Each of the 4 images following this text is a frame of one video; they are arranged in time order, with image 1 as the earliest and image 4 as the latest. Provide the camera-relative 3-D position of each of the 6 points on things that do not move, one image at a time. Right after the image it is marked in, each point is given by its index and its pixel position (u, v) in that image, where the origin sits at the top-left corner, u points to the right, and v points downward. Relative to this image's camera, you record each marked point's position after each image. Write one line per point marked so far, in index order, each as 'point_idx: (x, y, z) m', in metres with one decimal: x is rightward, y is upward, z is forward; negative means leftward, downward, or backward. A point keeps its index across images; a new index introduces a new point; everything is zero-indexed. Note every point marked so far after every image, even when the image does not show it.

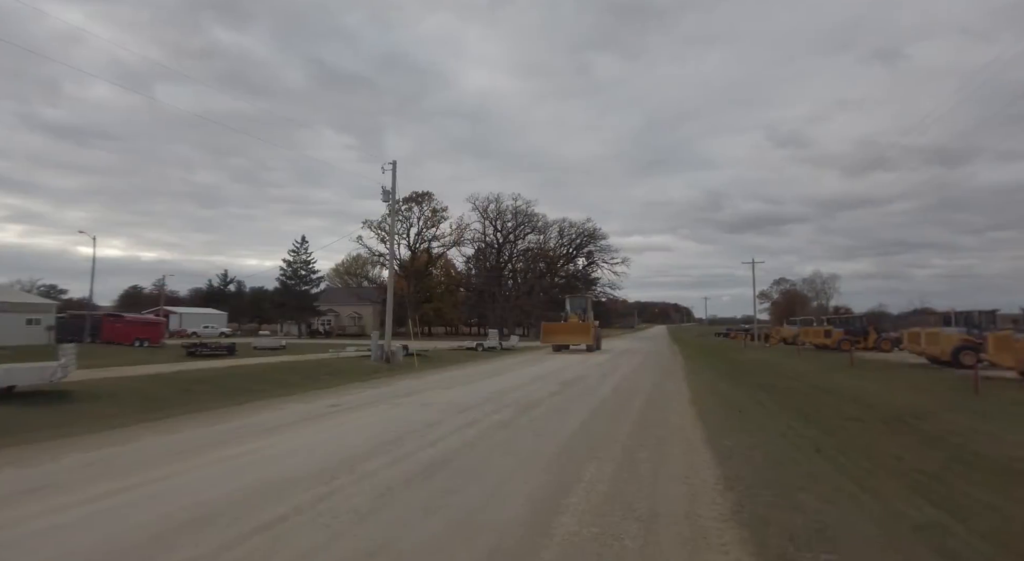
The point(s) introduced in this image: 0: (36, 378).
0: (-9.8, -2.1, +11.2) m
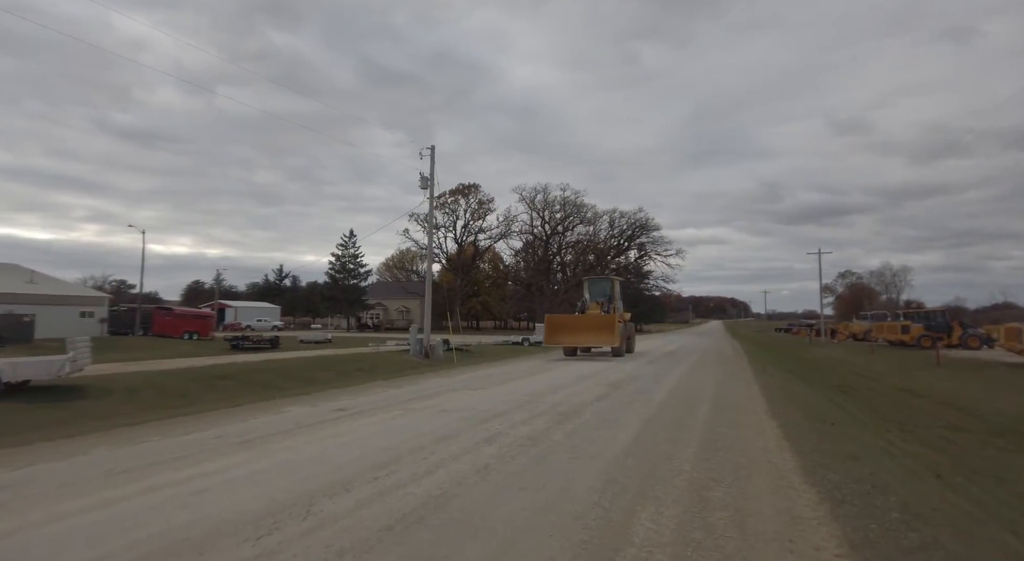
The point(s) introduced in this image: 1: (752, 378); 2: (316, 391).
0: (-9.1, -1.8, +10.4) m
1: (+9.1, -3.7, +20.0) m
2: (-5.1, -2.9, +13.8) m
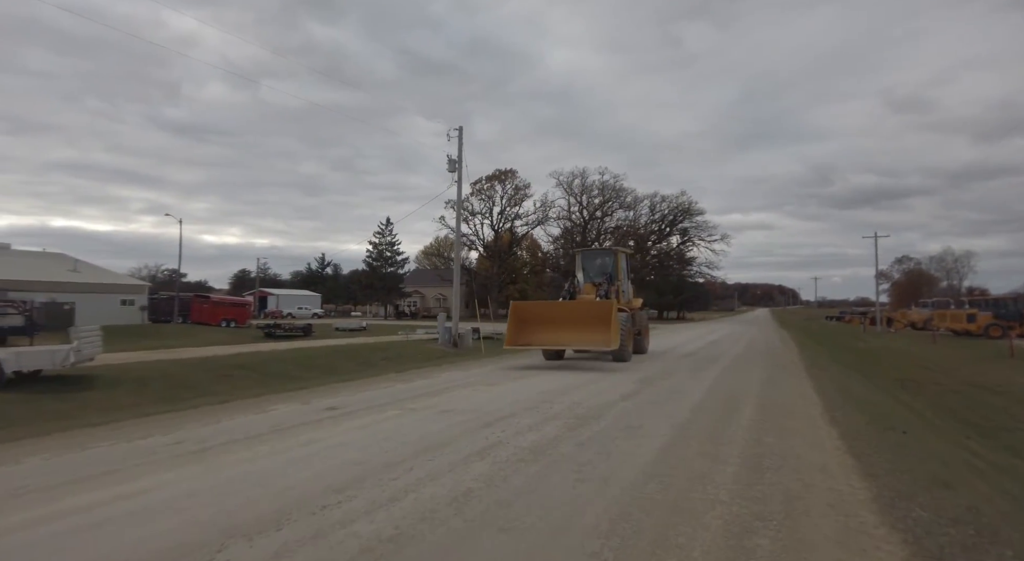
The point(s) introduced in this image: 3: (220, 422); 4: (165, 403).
0: (-8.8, -1.6, +10.0) m
1: (+10.1, -3.2, +18.2) m
2: (-4.5, -2.5, +13.1) m
3: (-3.6, -1.8, +6.6) m
4: (-6.6, -2.3, +10.0) m
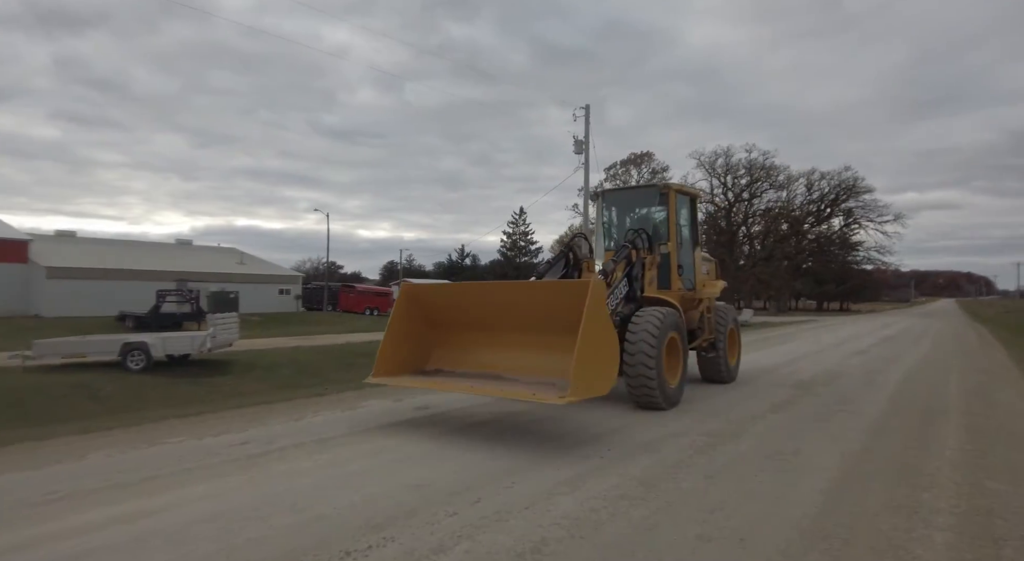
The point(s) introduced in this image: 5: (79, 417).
0: (-6.6, -1.4, +10.8) m
1: (+13.8, -2.7, +14.0) m
2: (-1.6, -2.3, +12.7) m
3: (-2.5, -1.6, +6.2) m
4: (-4.4, -2.1, +10.3) m
5: (-5.7, -1.8, +6.9) m
